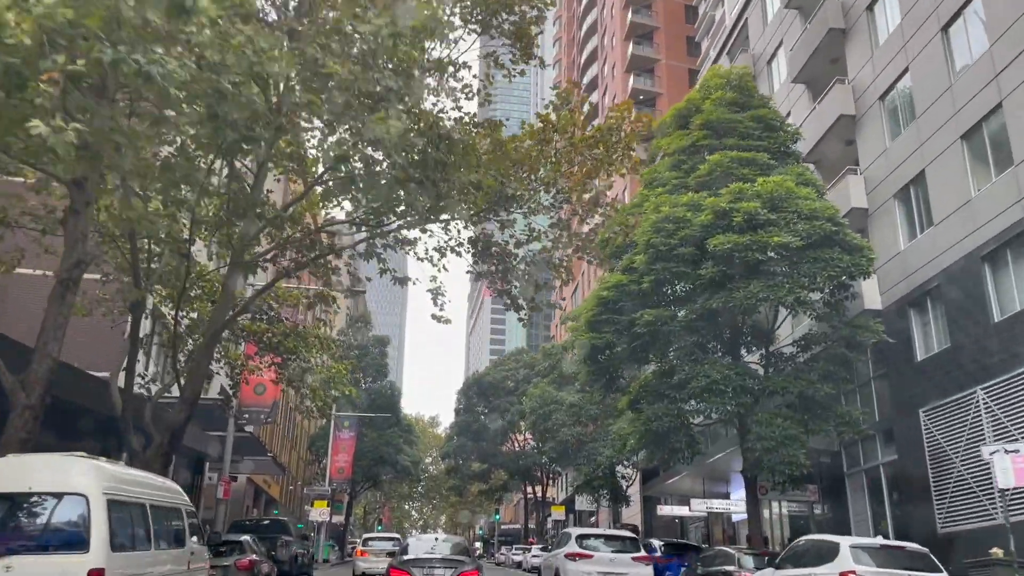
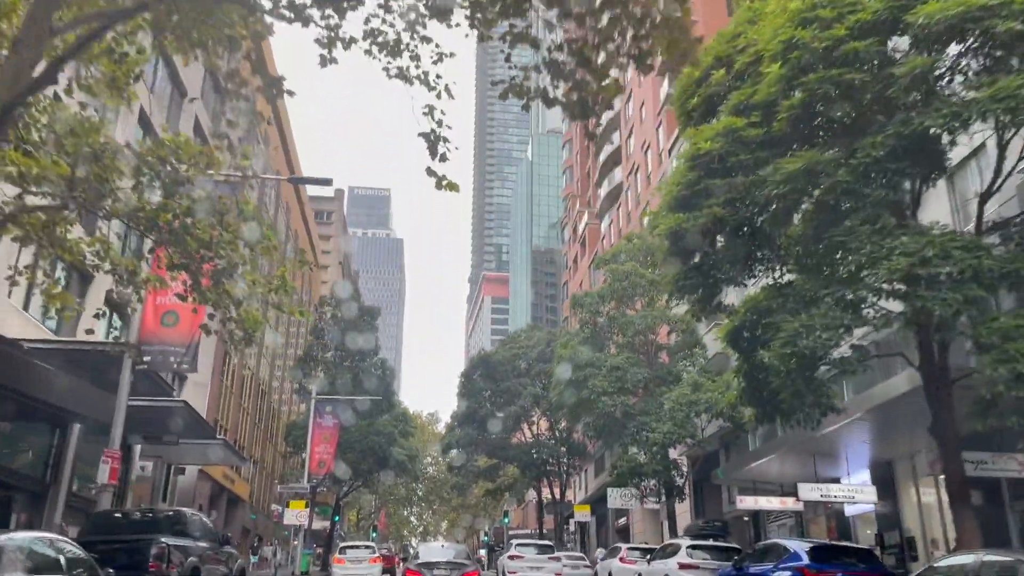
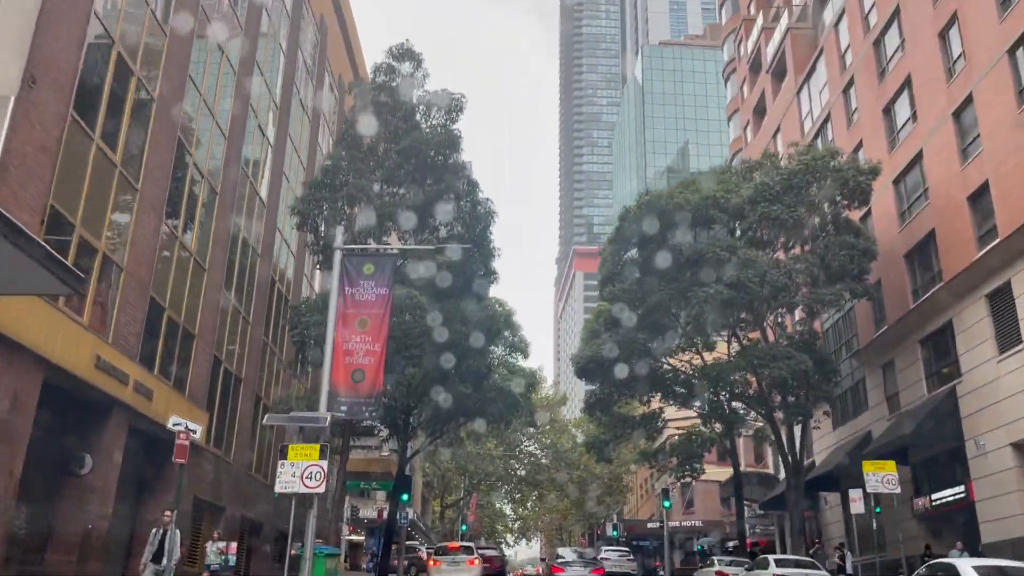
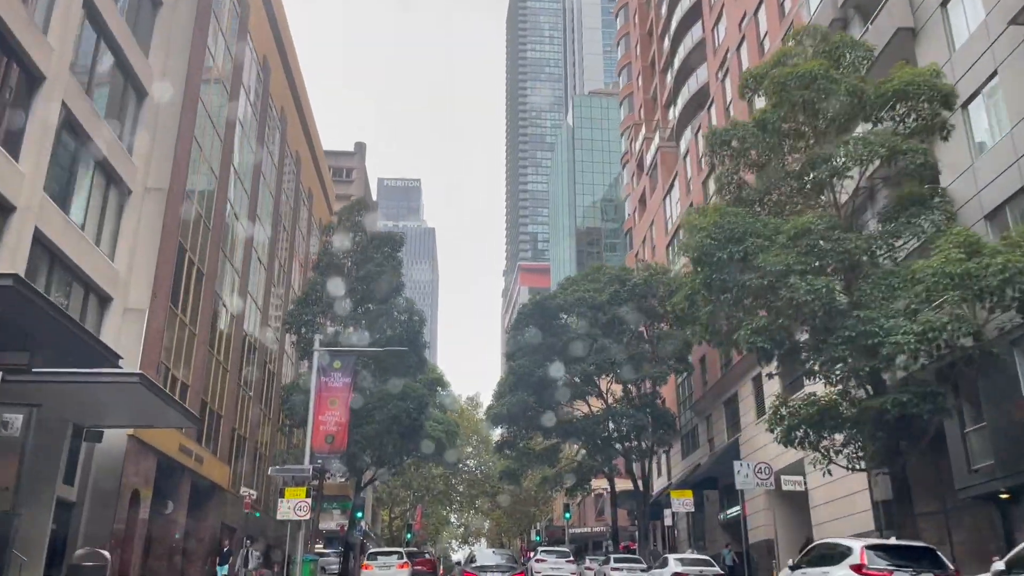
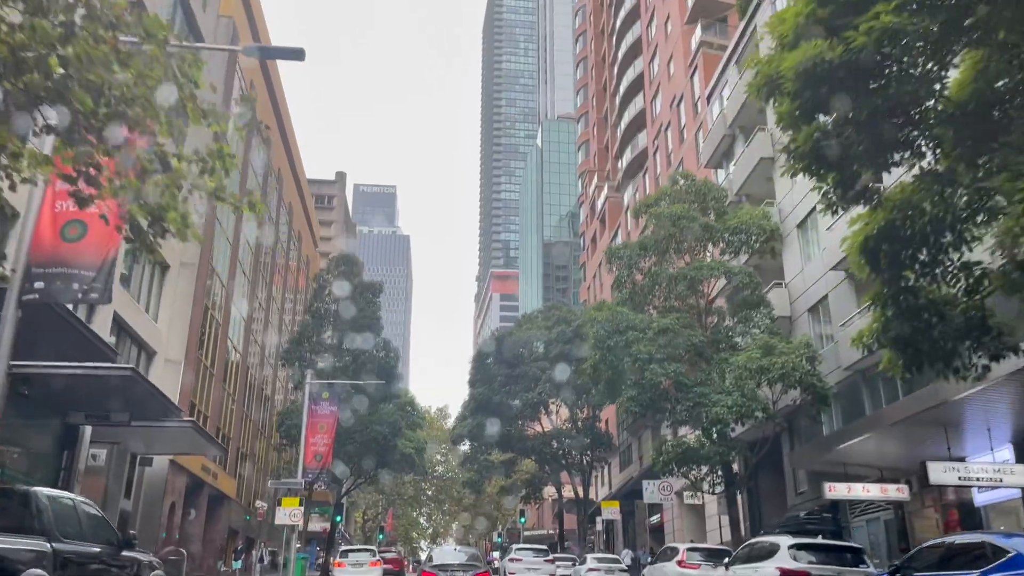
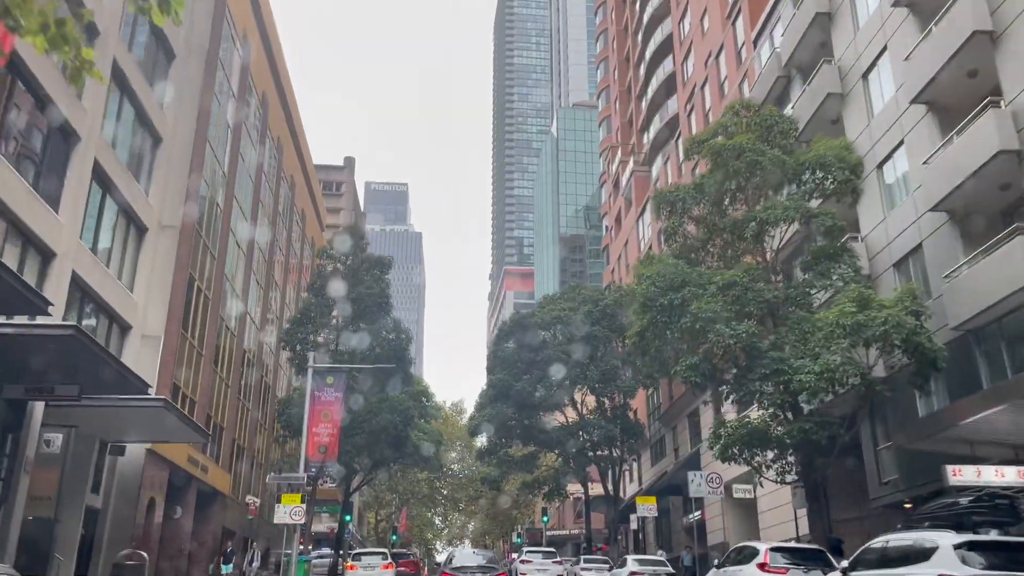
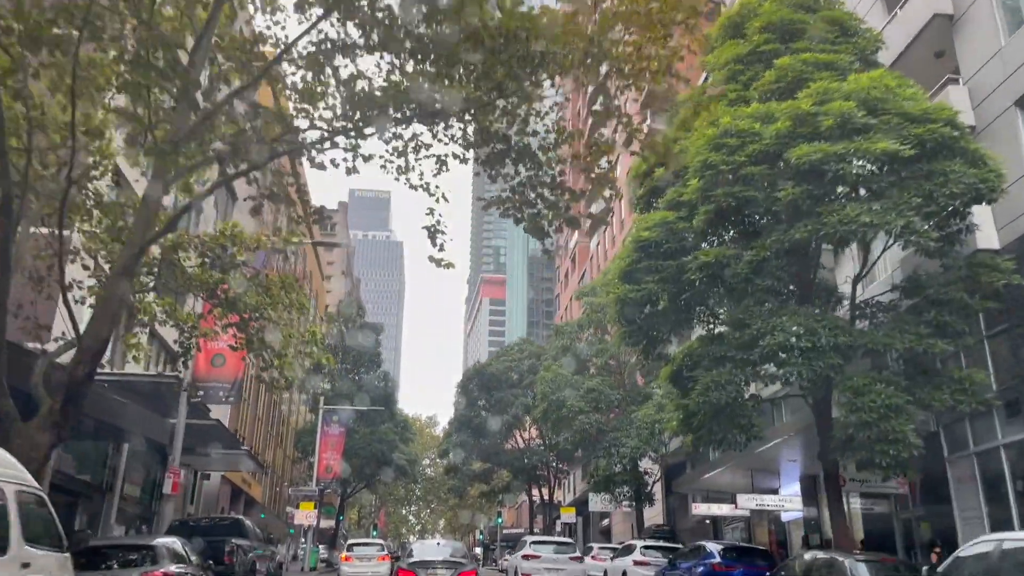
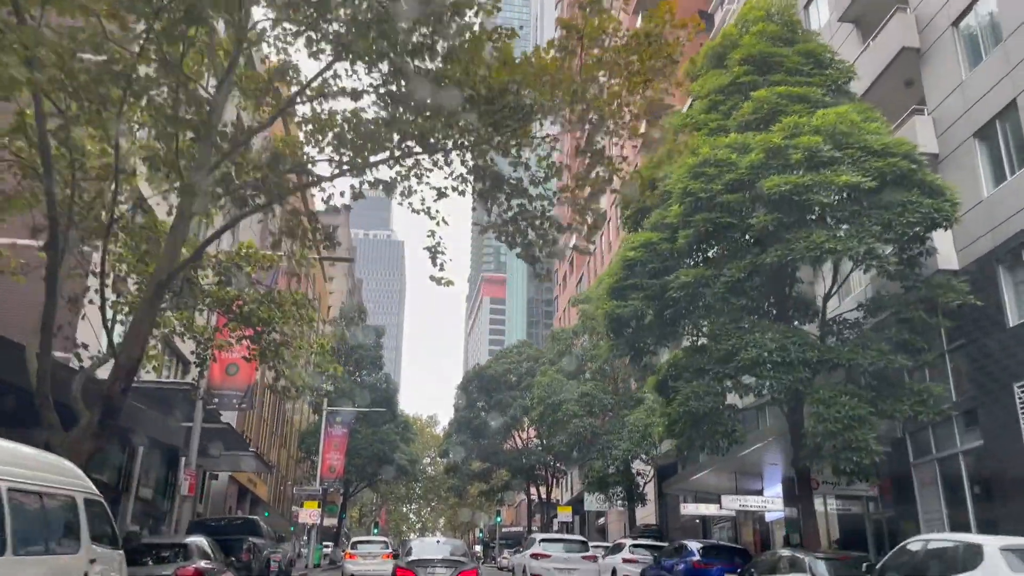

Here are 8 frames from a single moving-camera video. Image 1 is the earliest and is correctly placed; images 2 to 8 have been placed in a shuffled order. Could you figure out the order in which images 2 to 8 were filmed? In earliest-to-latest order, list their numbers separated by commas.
8, 7, 2, 5, 6, 4, 3
